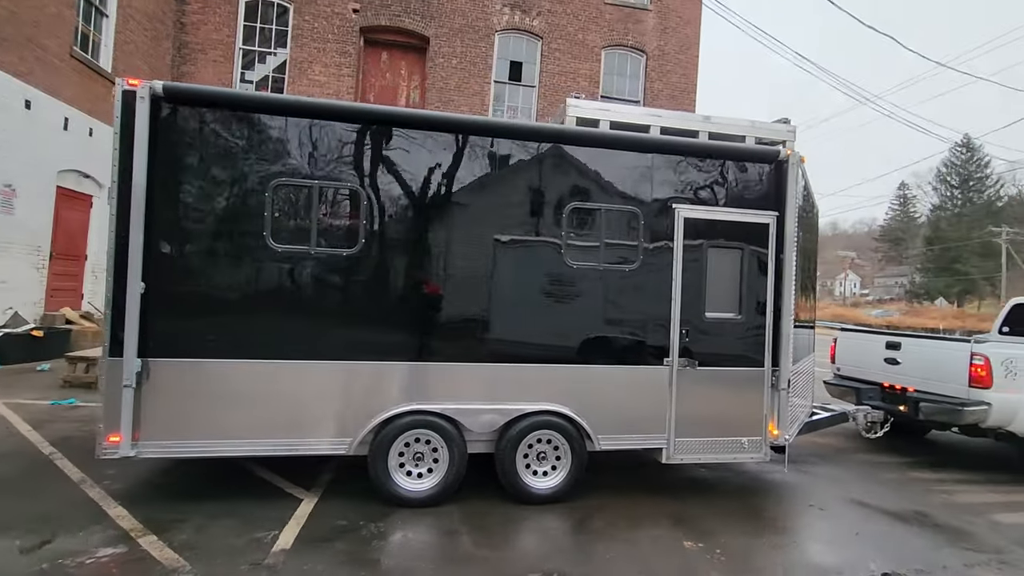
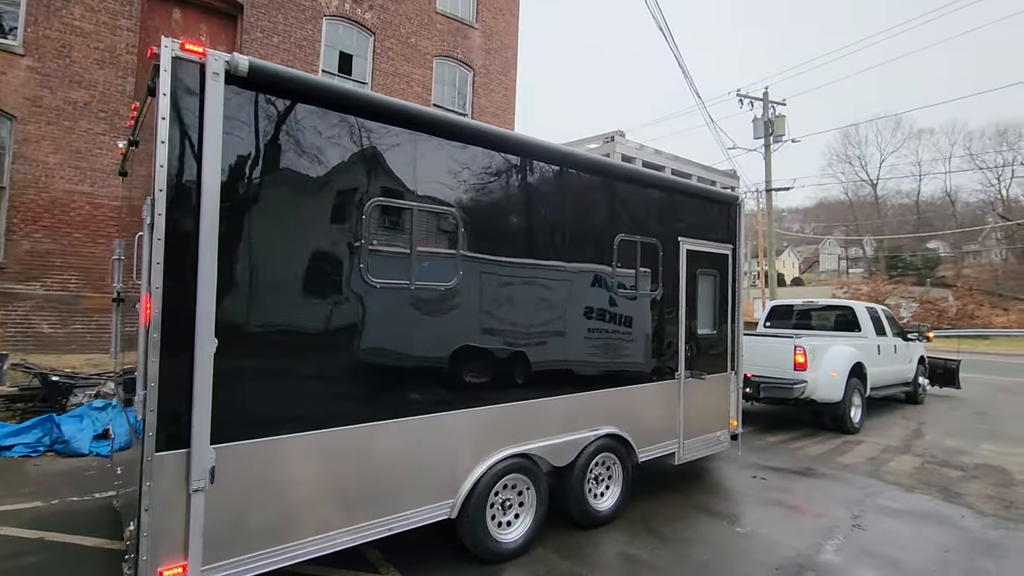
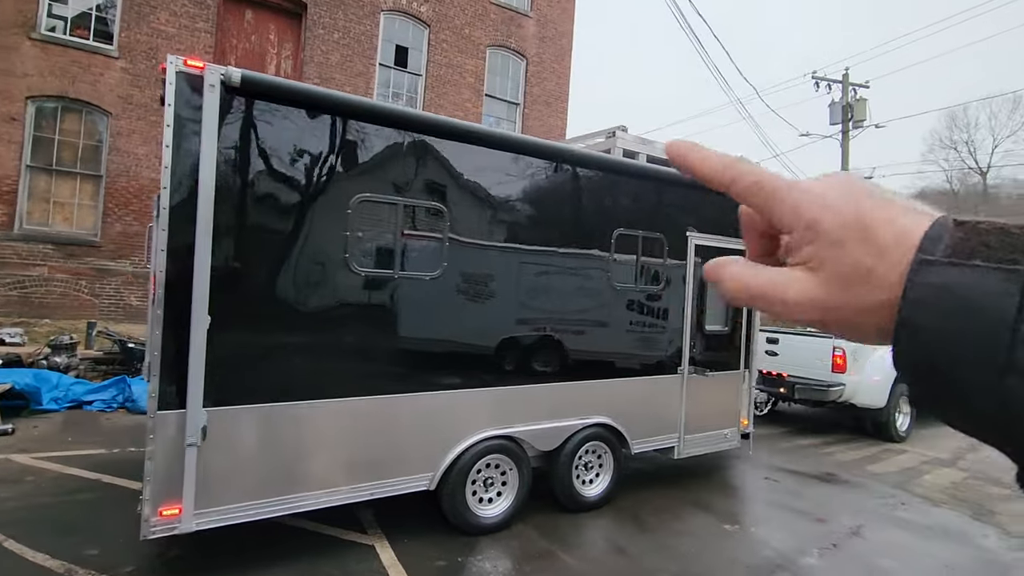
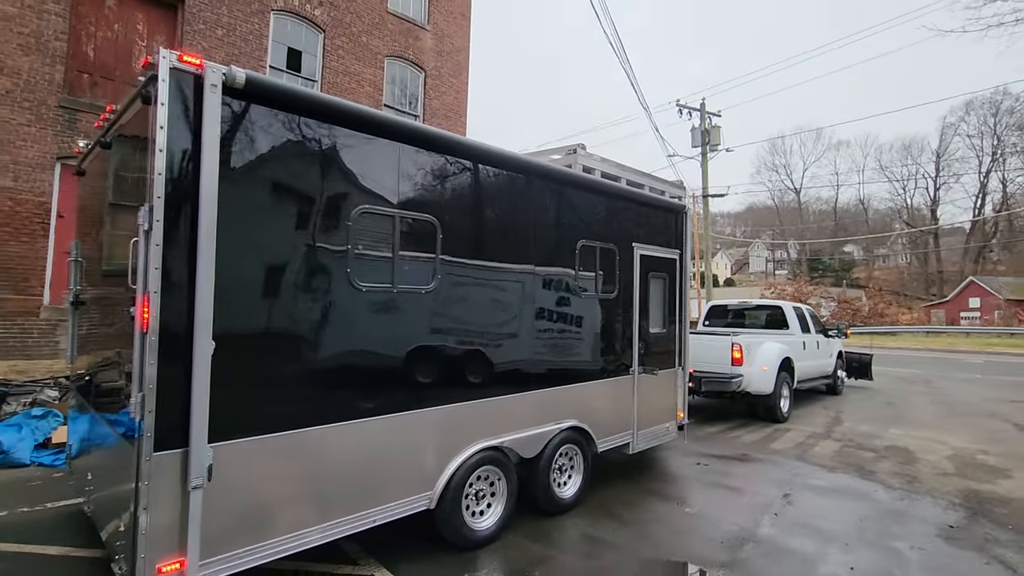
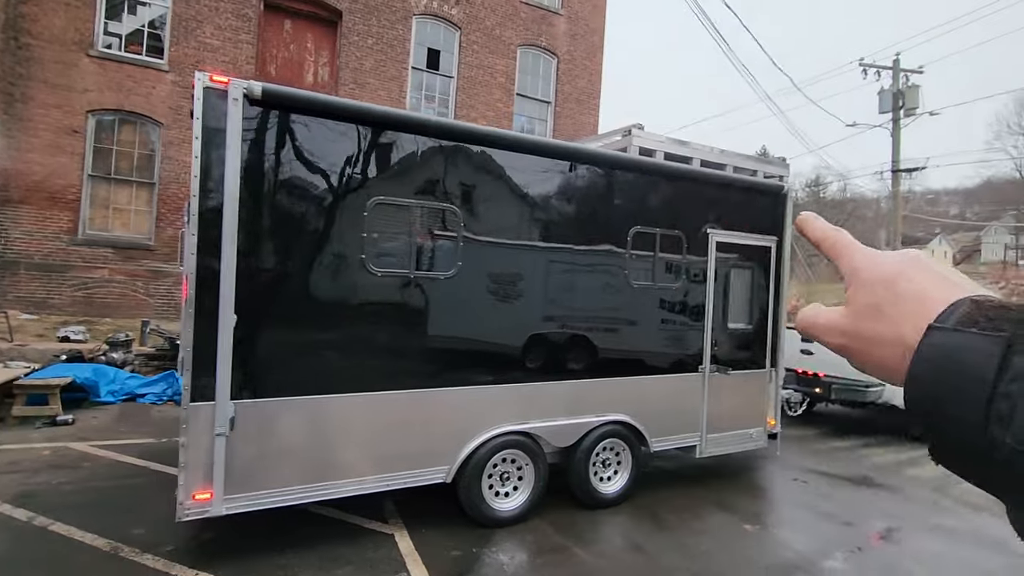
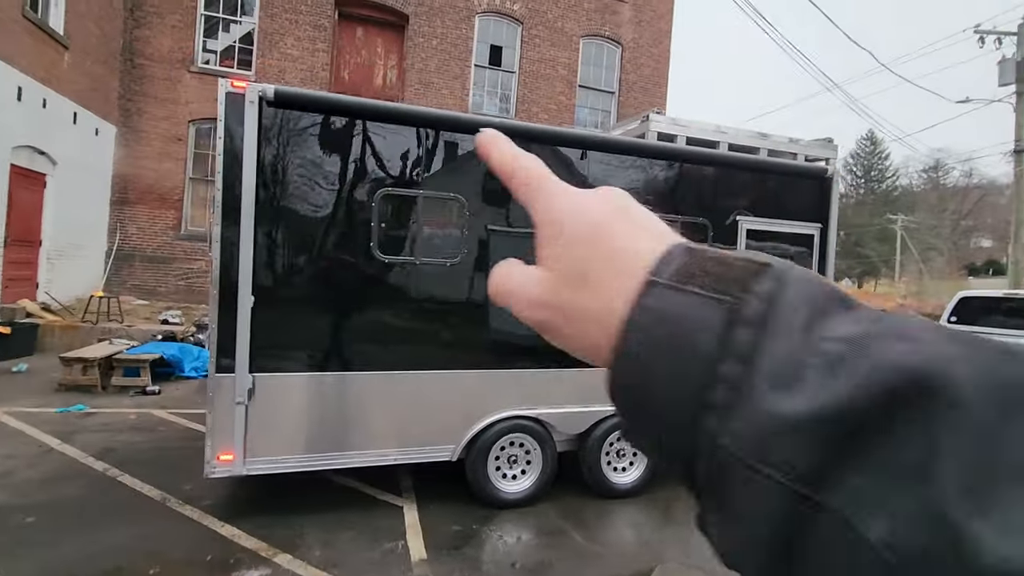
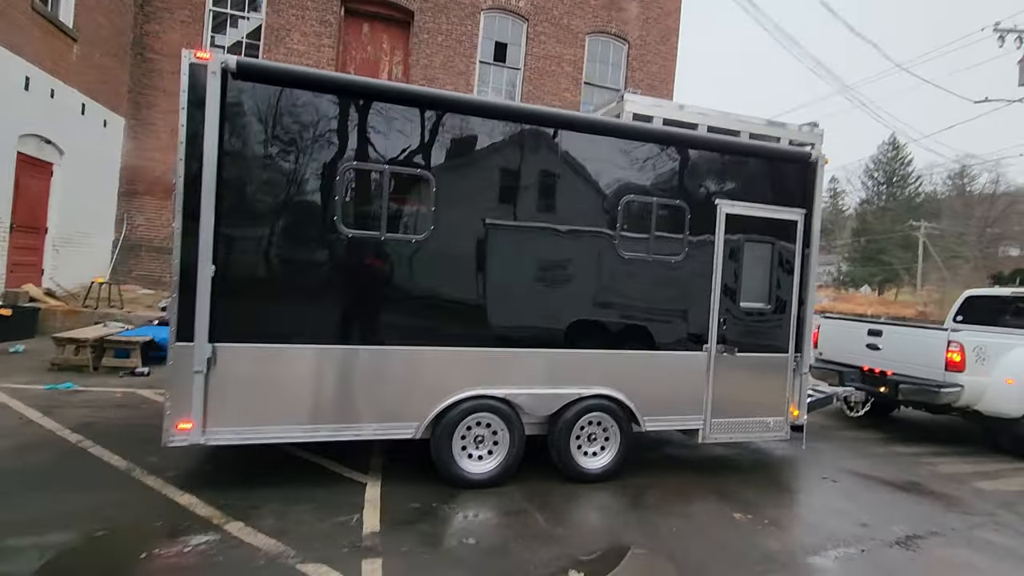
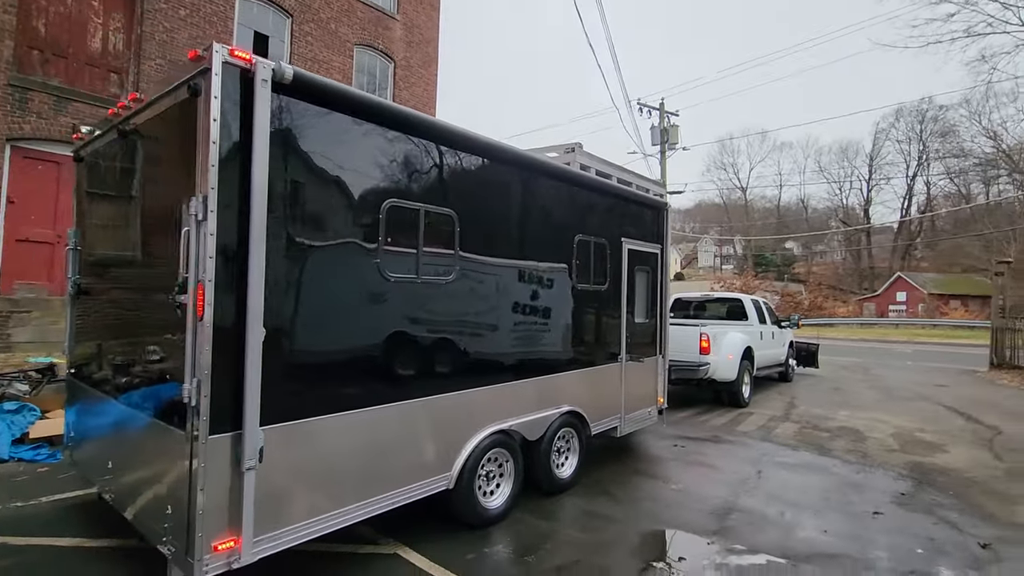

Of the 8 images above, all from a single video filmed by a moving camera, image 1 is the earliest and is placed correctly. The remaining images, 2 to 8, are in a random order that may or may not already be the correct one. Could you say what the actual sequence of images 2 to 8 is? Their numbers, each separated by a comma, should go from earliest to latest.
7, 6, 5, 3, 2, 4, 8
